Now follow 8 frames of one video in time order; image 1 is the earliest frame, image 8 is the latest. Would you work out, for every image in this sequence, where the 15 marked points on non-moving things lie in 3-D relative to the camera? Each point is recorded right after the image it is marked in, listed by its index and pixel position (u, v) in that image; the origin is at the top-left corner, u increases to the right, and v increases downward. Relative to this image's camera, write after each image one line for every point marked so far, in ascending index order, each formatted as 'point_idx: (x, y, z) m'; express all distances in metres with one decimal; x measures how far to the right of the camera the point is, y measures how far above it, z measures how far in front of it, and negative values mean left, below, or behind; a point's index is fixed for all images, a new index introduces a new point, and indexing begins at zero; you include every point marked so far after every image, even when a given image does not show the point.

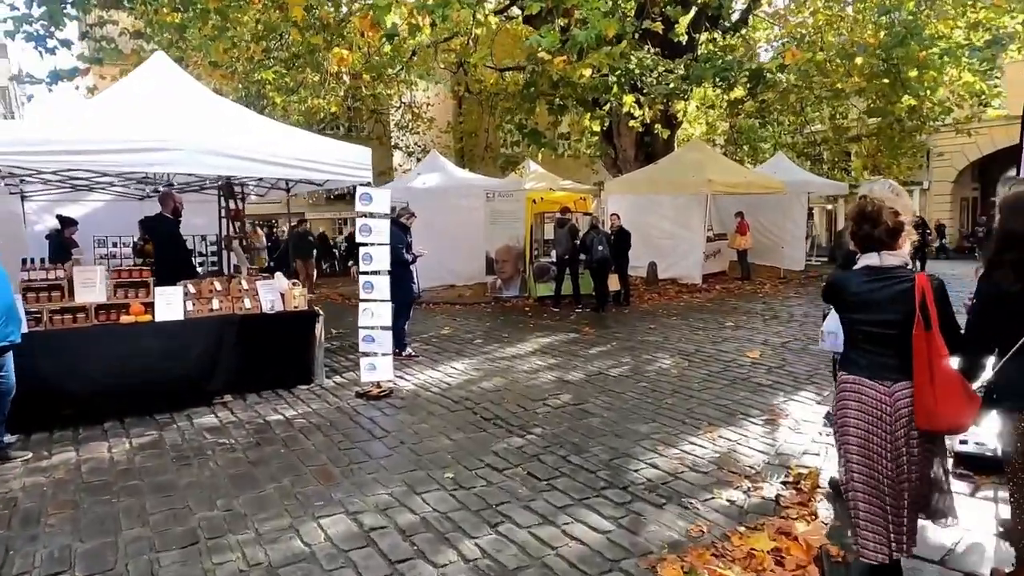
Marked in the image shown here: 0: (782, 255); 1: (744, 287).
0: (+7.6, +1.0, +18.8) m
1: (+5.5, 0.0, +15.8) m
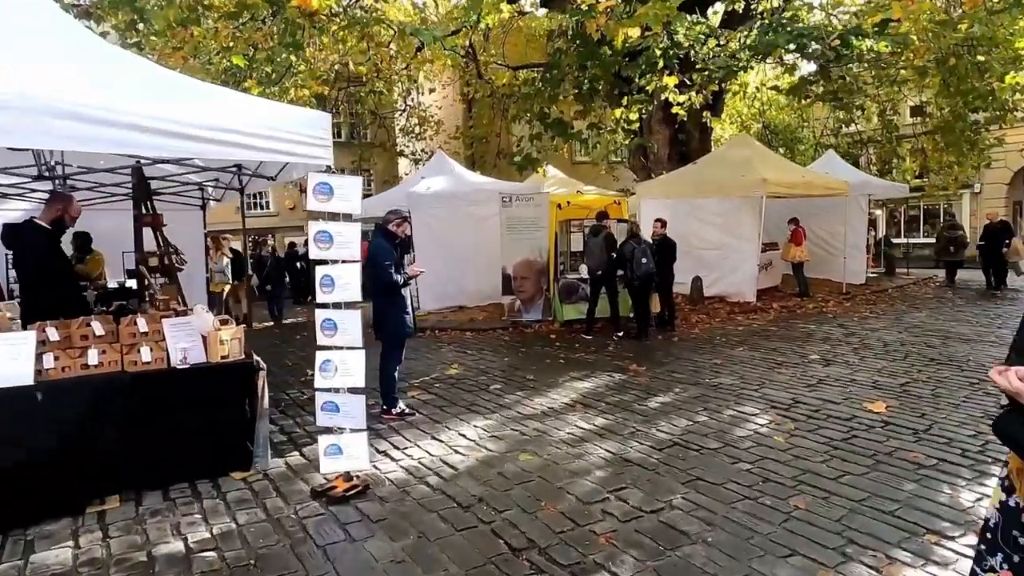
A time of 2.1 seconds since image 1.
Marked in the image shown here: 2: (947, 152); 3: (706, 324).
0: (+8.1, +0.6, +16.4) m
1: (+5.9, -0.4, +13.4) m
2: (+12.7, +3.9, +19.4) m
3: (+3.4, -0.6, +11.6) m
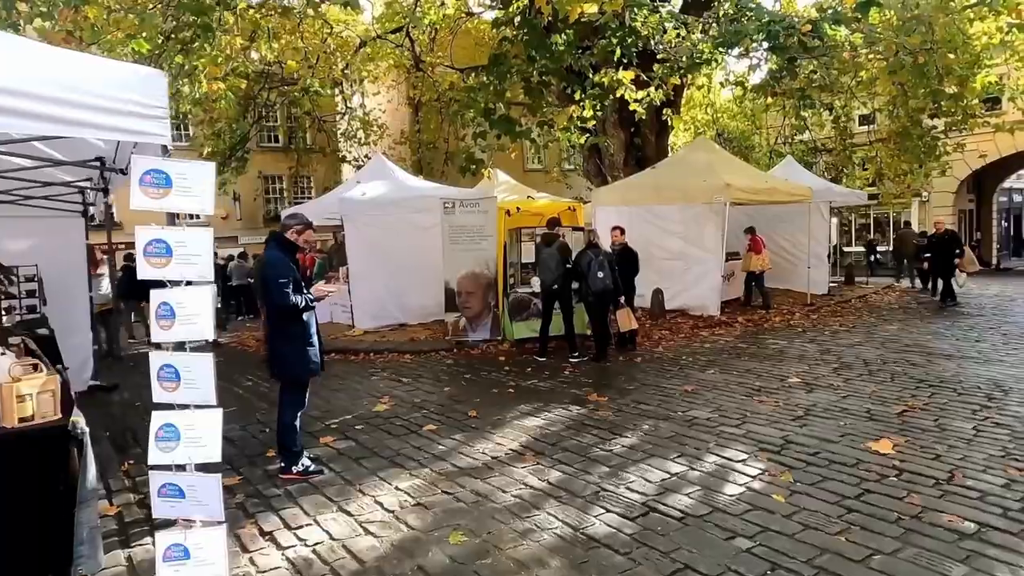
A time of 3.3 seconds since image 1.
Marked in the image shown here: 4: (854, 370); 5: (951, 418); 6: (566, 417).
0: (+6.9, +0.3, +15.7) m
1: (+4.9, -0.6, +12.6) m
2: (+11.2, +3.7, +19.0) m
3: (+2.5, -0.9, +10.6) m
4: (+4.3, -1.0, +8.3) m
5: (+4.1, -1.2, +6.2) m
6: (+0.5, -1.2, +6.2) m
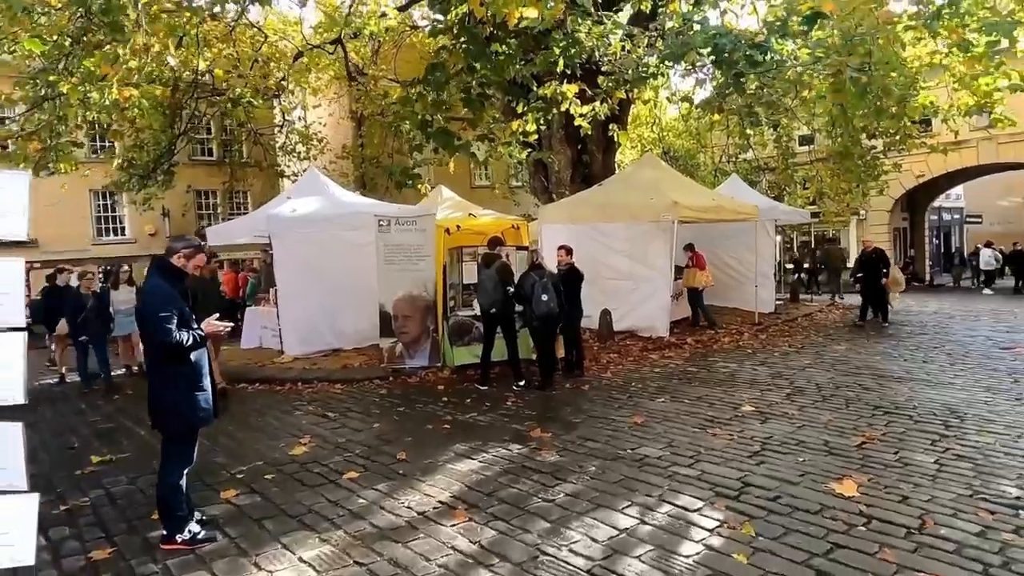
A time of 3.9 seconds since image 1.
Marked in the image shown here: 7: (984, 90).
0: (+5.6, -0.1, +15.6) m
1: (+3.9, -1.0, +12.3) m
2: (+9.6, +3.2, +19.3) m
3: (+1.6, -1.2, +10.1) m
4: (+3.6, -1.3, +8.0) m
5: (+3.5, -1.4, +5.8) m
6: (-0.1, -1.5, +5.6) m
7: (+8.6, +3.6, +12.1) m
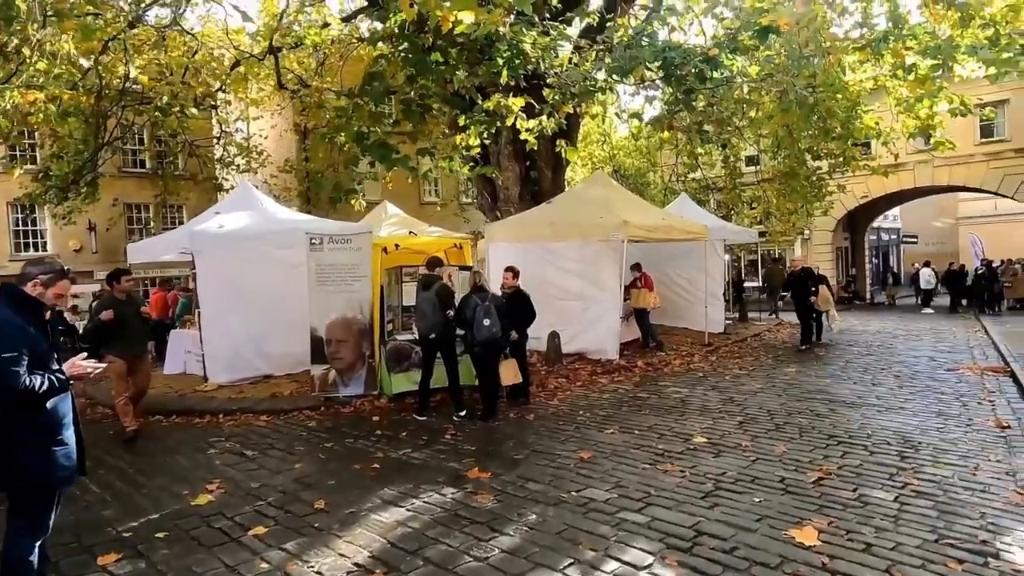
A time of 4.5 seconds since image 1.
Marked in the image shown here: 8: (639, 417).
0: (+4.4, -0.6, +15.4) m
1: (+2.9, -1.3, +12.0) m
2: (+8.1, +2.6, +19.5) m
3: (+0.8, -1.5, +9.7) m
4: (+2.9, -1.6, +7.7) m
5: (+3.0, -1.7, +5.5) m
6: (-0.6, -1.7, +5.1) m
7: (+7.6, +3.2, +12.2) m
8: (+1.6, -1.6, +8.2) m
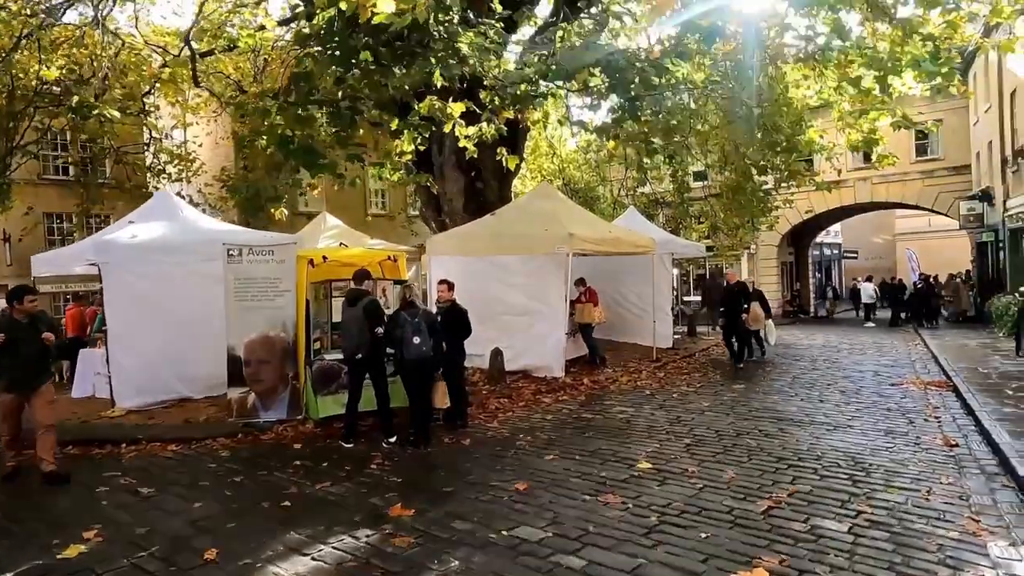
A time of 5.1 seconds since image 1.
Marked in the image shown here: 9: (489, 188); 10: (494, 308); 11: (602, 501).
0: (+3.1, -0.9, +15.1) m
1: (+1.9, -1.6, +11.6) m
2: (+6.6, +2.2, +19.5) m
3: (-0.1, -1.7, +9.1) m
4: (+2.2, -1.7, +7.3) m
5: (+2.4, -1.8, +5.1) m
6: (-1.1, -1.8, +4.5) m
7: (+6.5, +3.0, +12.2) m
8: (+0.8, -1.8, +7.7) m
9: (-0.5, +2.1, +13.8) m
10: (-0.4, -0.4, +12.3) m
11: (+0.8, -1.8, +5.6) m
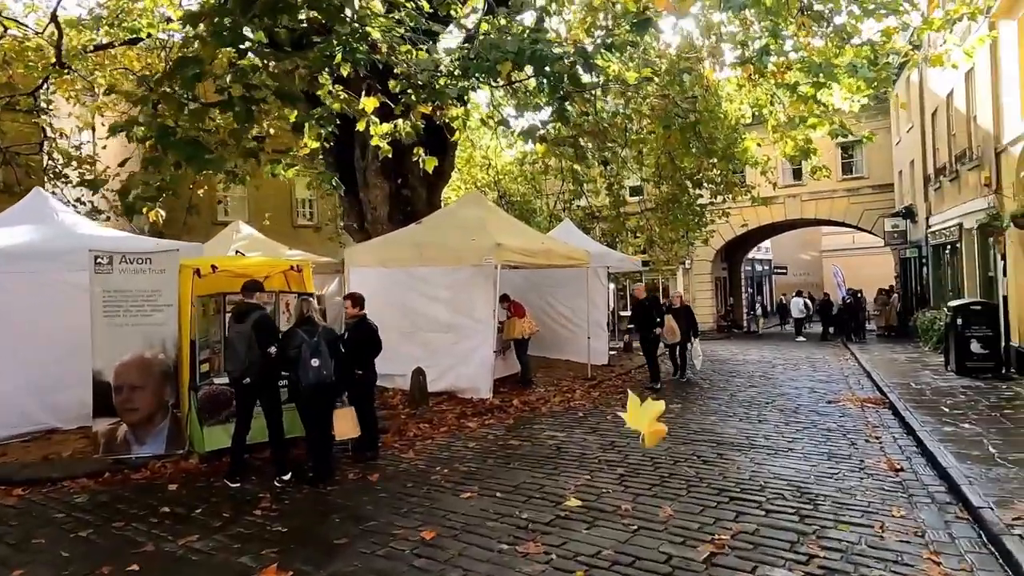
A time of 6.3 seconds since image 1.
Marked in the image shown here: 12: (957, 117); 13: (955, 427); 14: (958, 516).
0: (+1.5, -1.2, +14.5) m
1: (+0.6, -1.8, +10.9) m
2: (+4.6, +1.7, +19.3) m
3: (-1.1, -1.9, +8.2) m
4: (+1.3, -1.9, +6.6) m
5: (+1.8, -1.9, +4.5) m
6: (-1.7, -1.8, +3.5) m
7: (+5.2, +2.7, +12.0) m
8: (-0.1, -1.9, +6.9) m
9: (-1.9, +1.8, +12.9) m
10: (-1.6, -0.6, +11.4) m
11: (+0.1, -1.9, +4.8) m
12: (+10.9, +4.2, +16.3) m
13: (+5.6, -1.8, +8.5) m
14: (+3.7, -1.9, +5.5) m
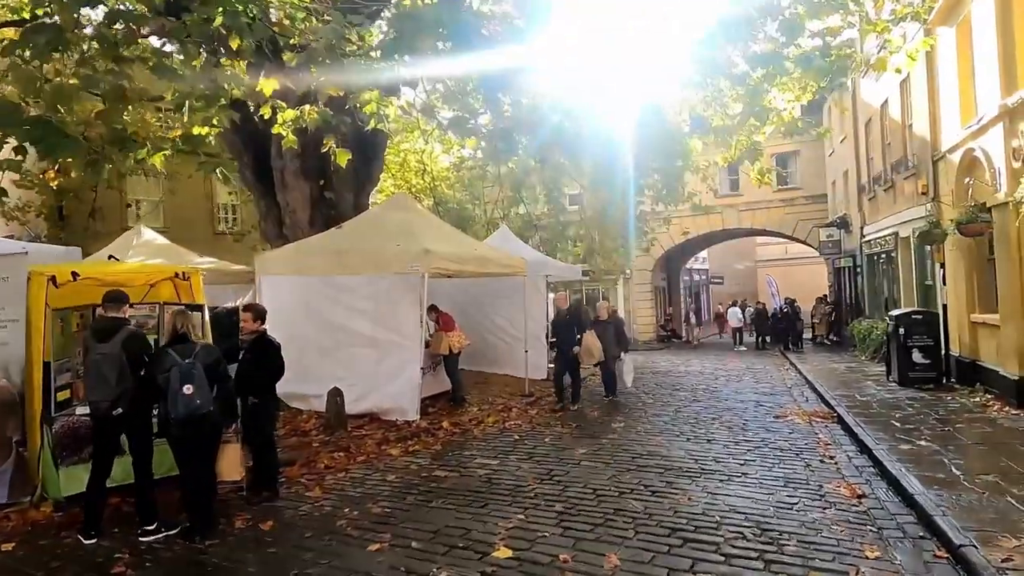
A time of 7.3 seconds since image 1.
0: (+0.2, -1.5, +13.6) m
1: (-0.4, -2.0, +9.9) m
2: (+2.8, +1.5, +18.7) m
3: (-1.9, -2.0, +7.2) m
4: (+0.6, -2.0, +5.7) m
5: (+1.3, -1.9, +3.7) m
6: (-2.1, -1.9, +2.4) m
7: (+4.0, +2.5, +11.6) m
8: (-0.8, -2.0, +5.9) m
9: (-3.2, +1.6, +11.8) m
10: (-2.7, -0.8, +10.3) m
11: (-0.4, -1.9, +3.8) m
12: (+9.3, +4.0, +16.3) m
13: (+4.8, -1.9, +8.0) m
14: (+3.1, -2.0, +4.9) m
